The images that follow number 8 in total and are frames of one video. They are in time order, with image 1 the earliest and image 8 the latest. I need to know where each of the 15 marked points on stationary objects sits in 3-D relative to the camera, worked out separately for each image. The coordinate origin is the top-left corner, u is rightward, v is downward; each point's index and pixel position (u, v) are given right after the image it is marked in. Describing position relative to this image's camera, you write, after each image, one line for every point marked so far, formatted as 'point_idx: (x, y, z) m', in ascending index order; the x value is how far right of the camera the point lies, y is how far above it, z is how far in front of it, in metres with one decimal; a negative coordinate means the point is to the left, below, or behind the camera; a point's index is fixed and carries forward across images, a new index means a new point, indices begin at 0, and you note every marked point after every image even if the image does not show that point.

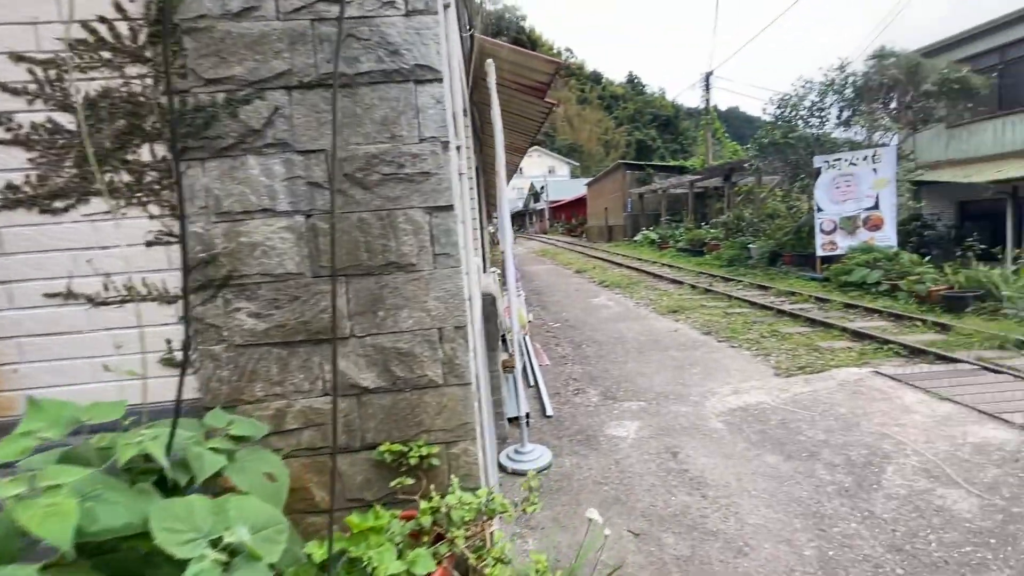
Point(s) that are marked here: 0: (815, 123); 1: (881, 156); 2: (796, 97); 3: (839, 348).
0: (+6.6, +3.6, +10.6) m
1: (+6.6, +2.4, +8.6) m
2: (+6.3, +4.2, +10.7) m
3: (+3.4, -0.6, +5.1) m
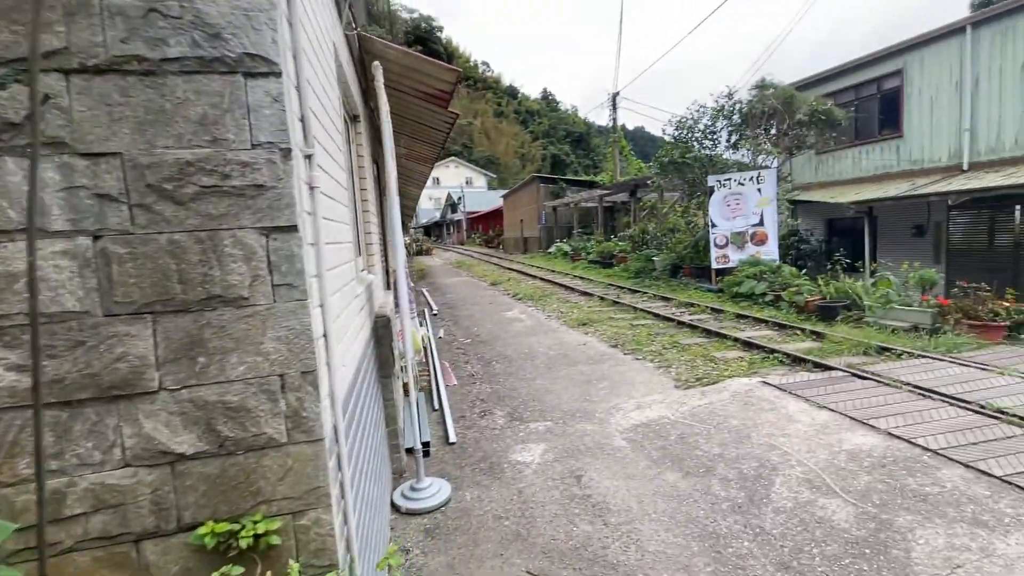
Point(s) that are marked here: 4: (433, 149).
0: (+4.6, +3.4, +11.4) m
1: (+4.9, +2.2, +9.4) m
2: (+4.3, +4.0, +11.5) m
3: (+2.4, -0.8, +5.3) m
4: (-1.2, +2.1, +7.1) m
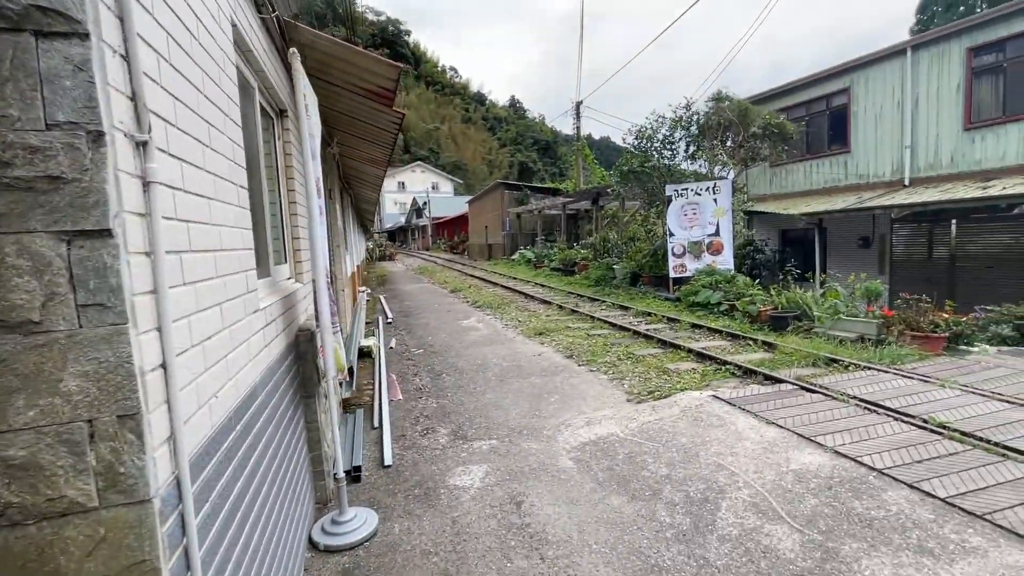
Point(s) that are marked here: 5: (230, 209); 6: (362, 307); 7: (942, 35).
0: (+3.7, +3.2, +11.5) m
1: (+4.1, +2.0, +9.6) m
2: (+3.3, +3.8, +11.6) m
3: (+1.9, -0.9, +5.3) m
4: (-1.8, +2.0, +6.8) m
5: (-1.1, +0.3, +1.8) m
6: (-3.5, -0.4, +11.1) m
7: (+9.6, +5.7, +10.8) m
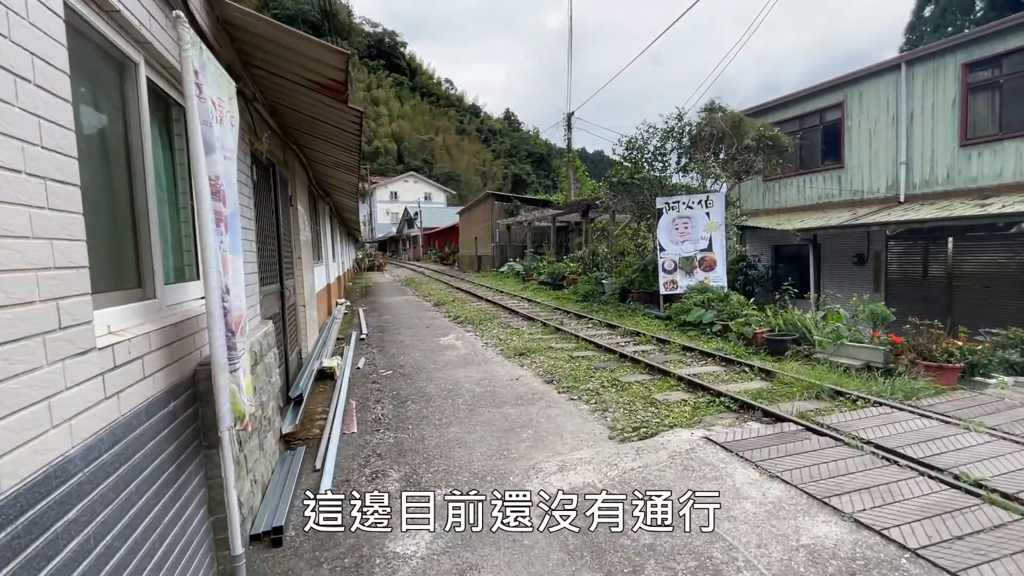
0: (+3.3, +2.8, +11.1) m
1: (+3.8, +1.6, +9.1) m
2: (+3.0, +3.4, +11.1) m
3: (+1.6, -1.1, +4.7) m
4: (-2.1, +1.8, +6.3) m
5: (-1.3, +0.2, +1.2) m
6: (-3.9, -0.7, +10.5) m
7: (+9.3, +5.2, +10.6) m
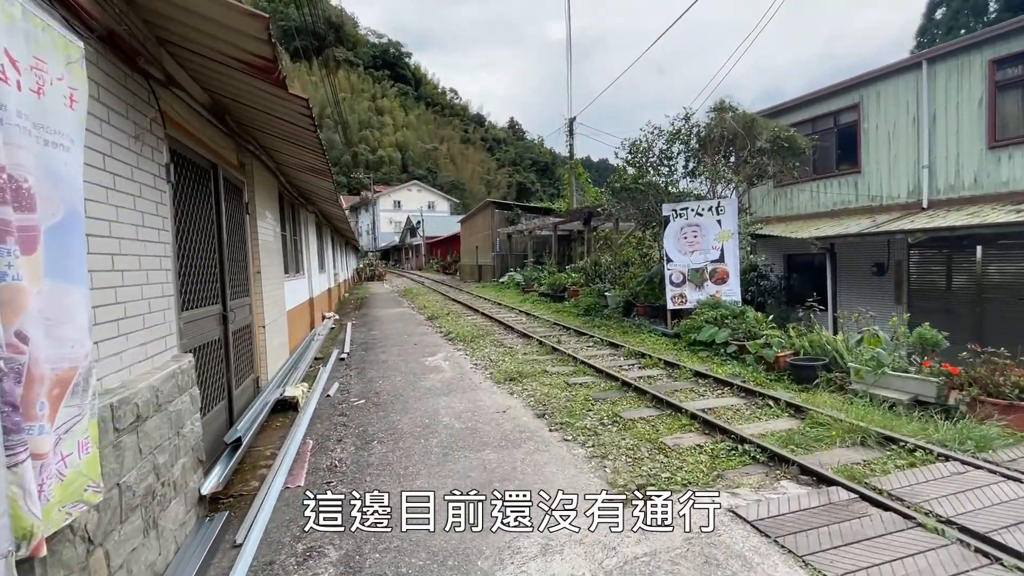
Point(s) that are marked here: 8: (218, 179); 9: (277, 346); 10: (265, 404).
0: (+3.2, +2.5, +10.3) m
1: (+3.6, +1.4, +8.3) m
2: (+2.9, +3.1, +10.4) m
3: (+1.4, -1.3, +3.9) m
4: (-2.3, +1.5, +5.6) m
5: (-1.5, +0.1, +0.5) m
6: (-4.0, -1.0, +9.7) m
7: (+9.2, +5.0, +9.8) m
8: (-2.7, +1.0, +4.4) m
9: (-3.1, -0.8, +6.4) m
10: (-2.6, -1.2, +5.2) m
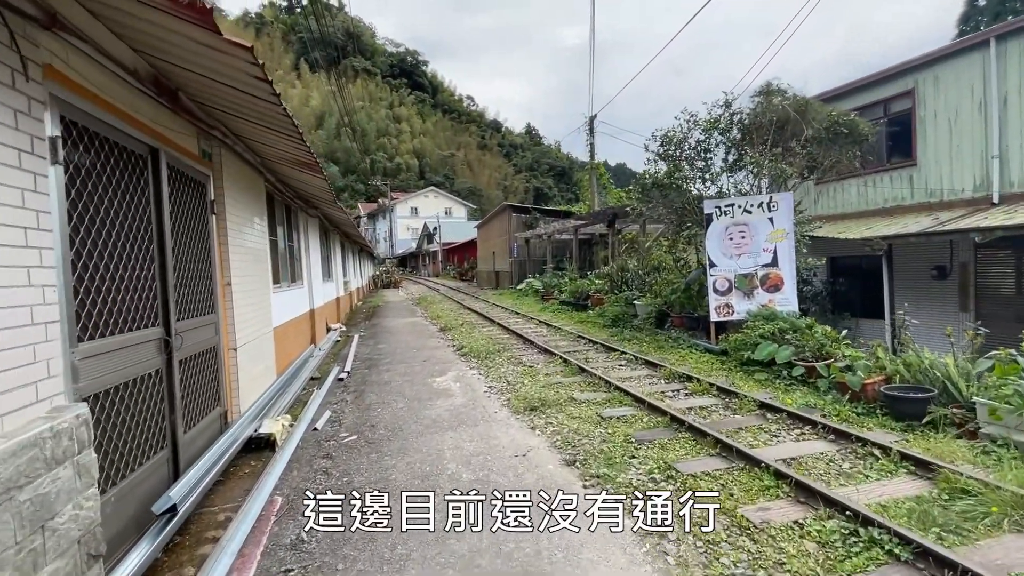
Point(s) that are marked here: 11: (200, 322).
0: (+3.6, +2.4, +9.2) m
1: (+3.9, +1.3, +7.2) m
2: (+3.2, +3.0, +9.3) m
3: (+1.6, -1.4, +2.8) m
4: (-2.1, +1.4, +4.7) m
5: (-1.5, 0.0, -0.5) m
6: (-3.6, -1.2, +8.8) m
7: (+9.5, +4.9, +8.4) m
8: (-2.6, +0.9, +3.5) m
9: (-2.9, -0.9, +5.5) m
10: (-2.5, -1.4, +4.2) m
11: (-2.6, -0.3, +4.1) m
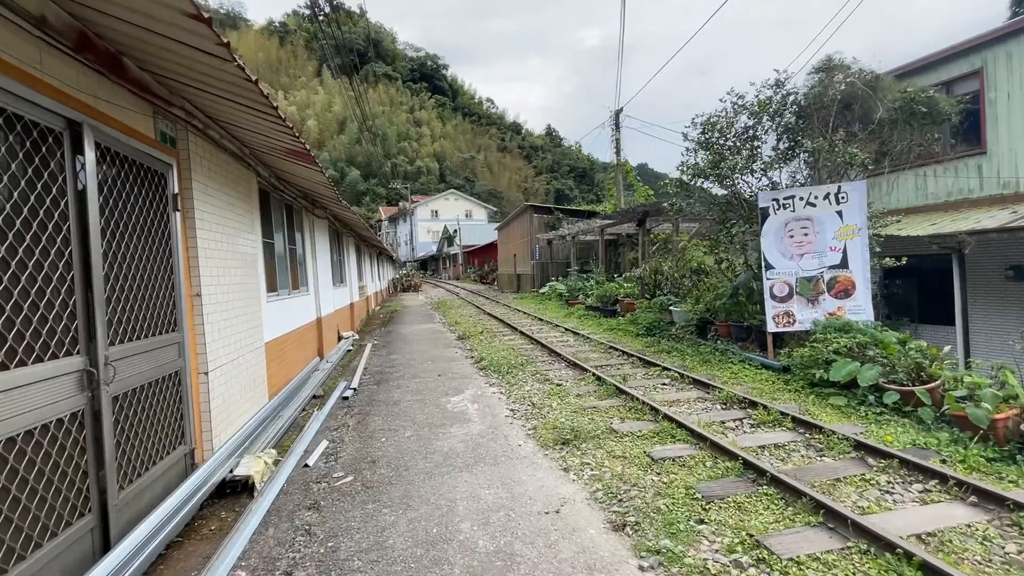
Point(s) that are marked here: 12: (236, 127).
0: (+4.0, +2.3, +8.1) m
1: (+4.2, +1.2, +6.1) m
2: (+3.6, +2.9, +8.3) m
3: (+1.7, -1.4, +1.8) m
4: (-1.9, +1.3, +3.9) m
5: (-1.5, -0.1, -1.3) m
6: (-3.2, -1.3, +8.1) m
7: (+9.8, +4.8, +7.2) m
8: (-2.4, +0.8, +2.7) m
9: (-2.6, -1.0, +4.7) m
10: (-2.3, -1.5, +3.4) m
11: (-2.4, -0.4, +3.3) m
12: (-2.5, +1.4, +4.4) m
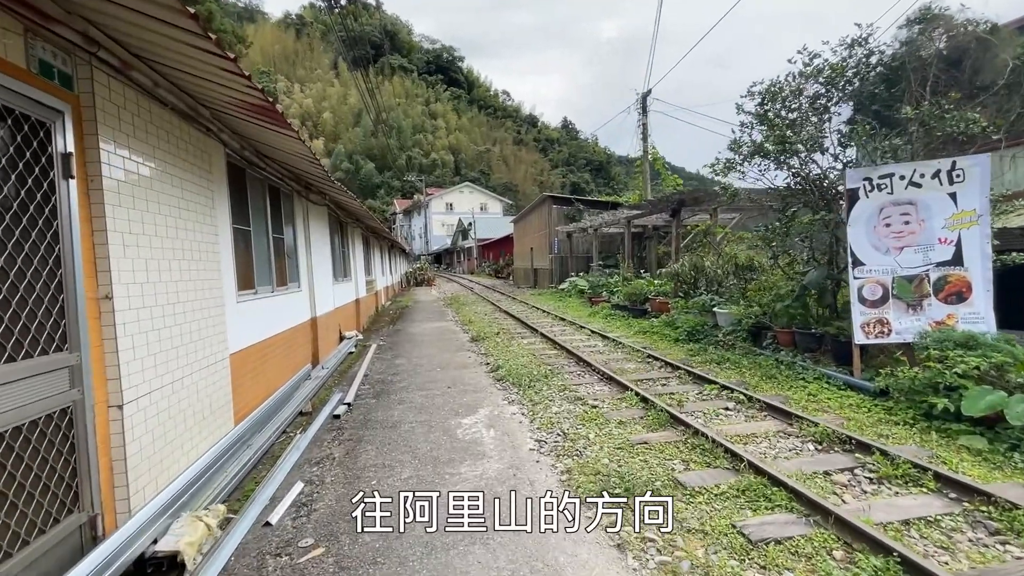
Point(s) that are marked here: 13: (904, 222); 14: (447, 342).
0: (+4.3, +2.3, +6.8) m
1: (+4.5, +1.2, +4.8) m
2: (+4.0, +2.9, +6.9) m
3: (+1.8, -1.5, +0.6) m
4: (-1.7, +1.3, +2.7) m
5: (-1.5, -0.1, -2.4) m
6: (-2.9, -1.3, +7.0) m
7: (+10.2, +4.8, +5.6) m
8: (-2.2, +0.8, +1.6) m
9: (-2.4, -1.0, +3.6) m
10: (-2.1, -1.5, +2.3) m
11: (-2.3, -0.4, +2.2) m
12: (-2.3, +1.4, +3.3) m
13: (+4.1, +0.7, +5.0) m
14: (-1.5, -1.2, +10.7) m
